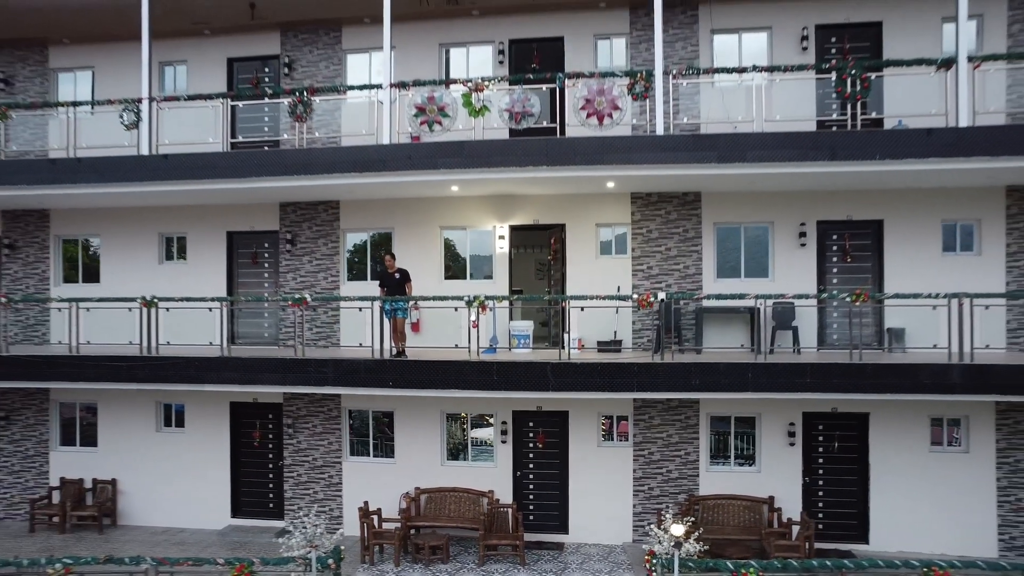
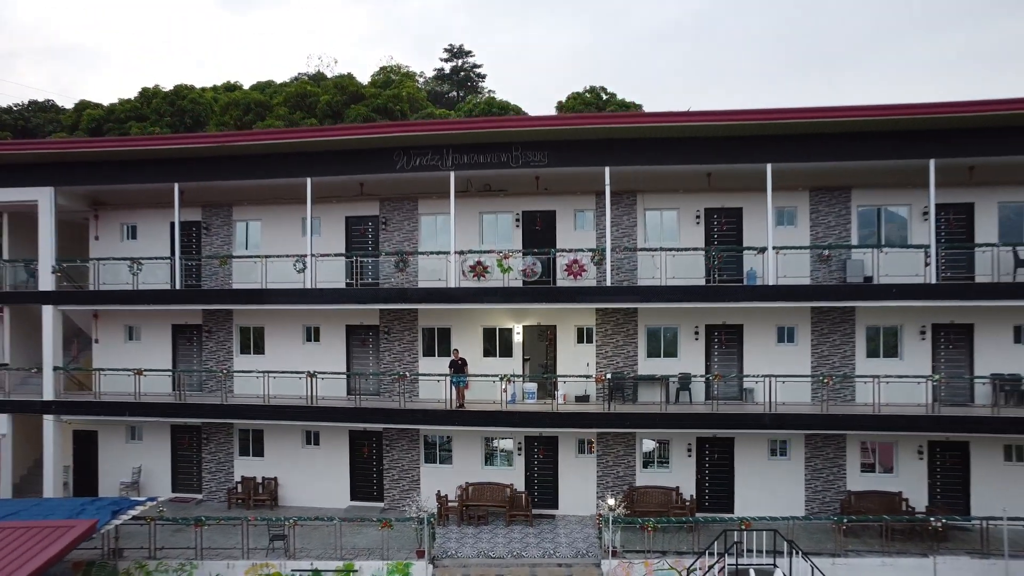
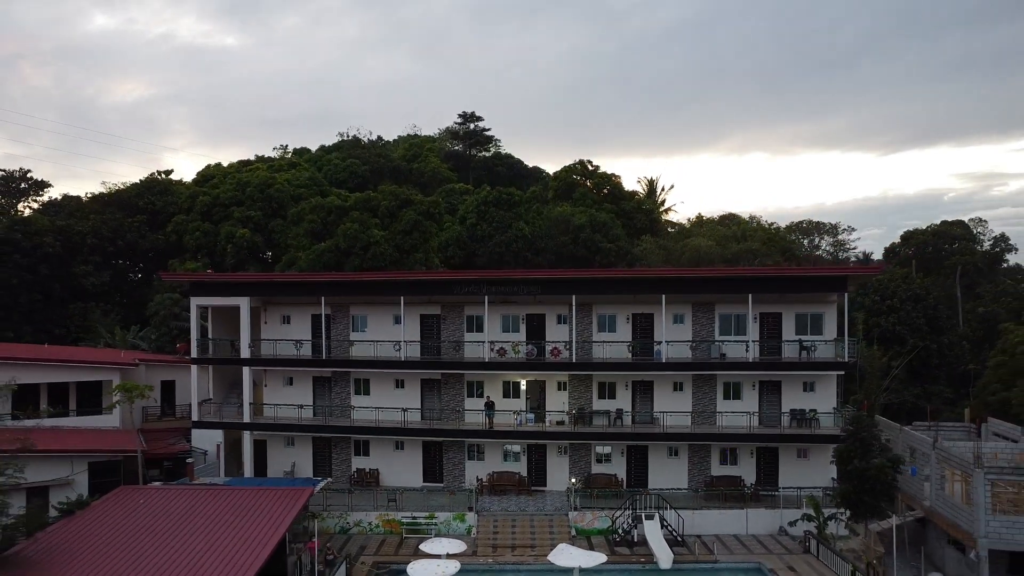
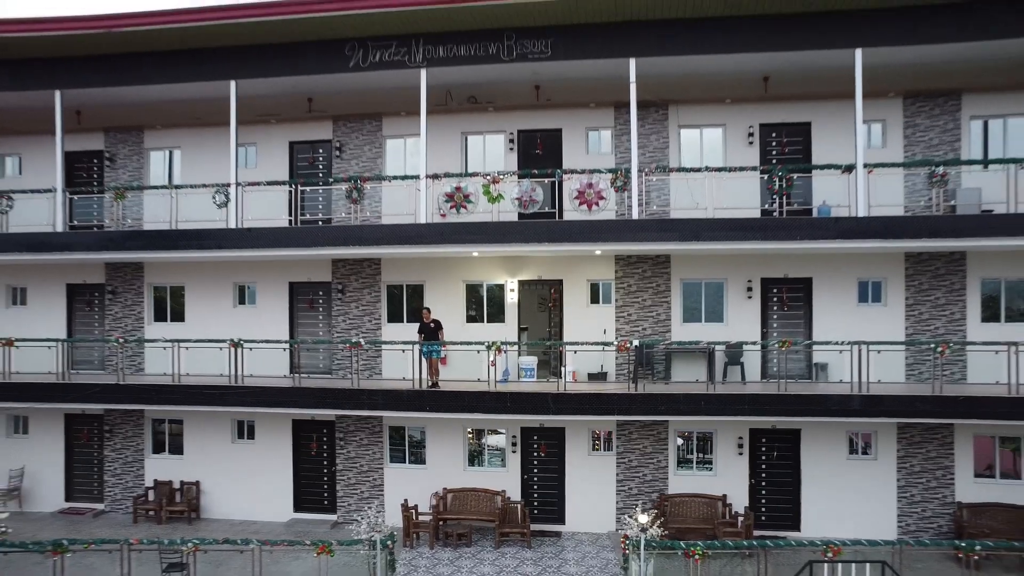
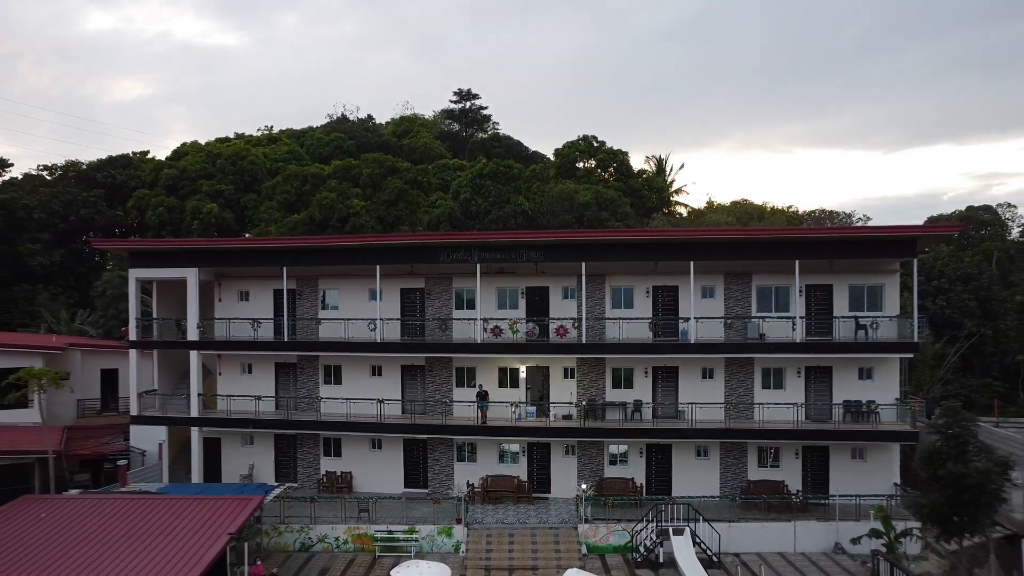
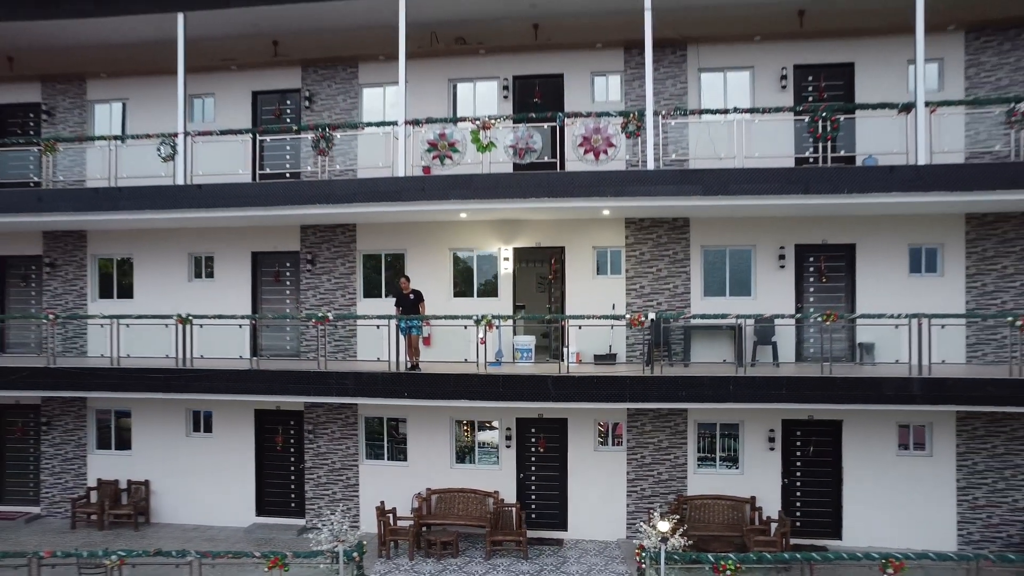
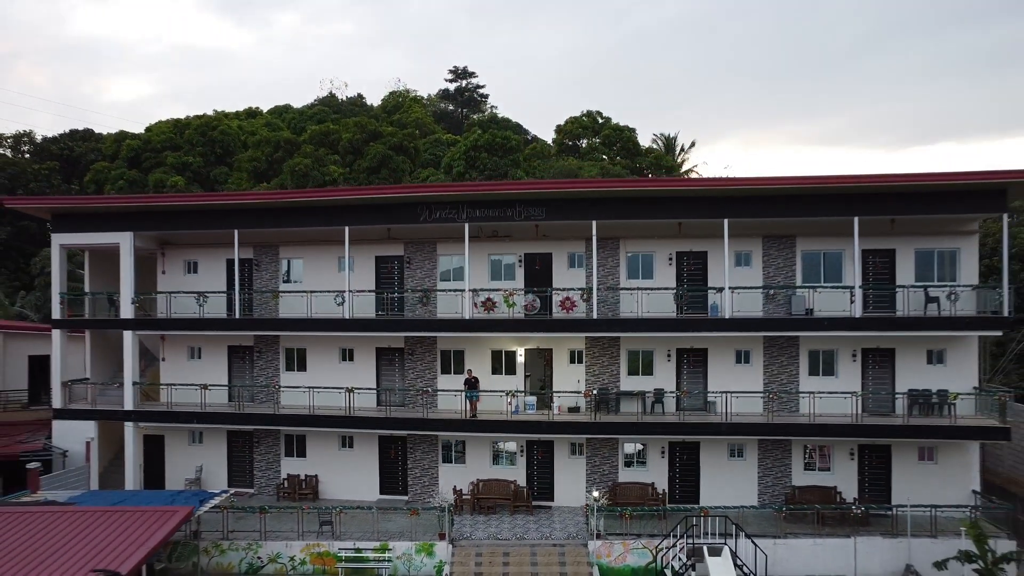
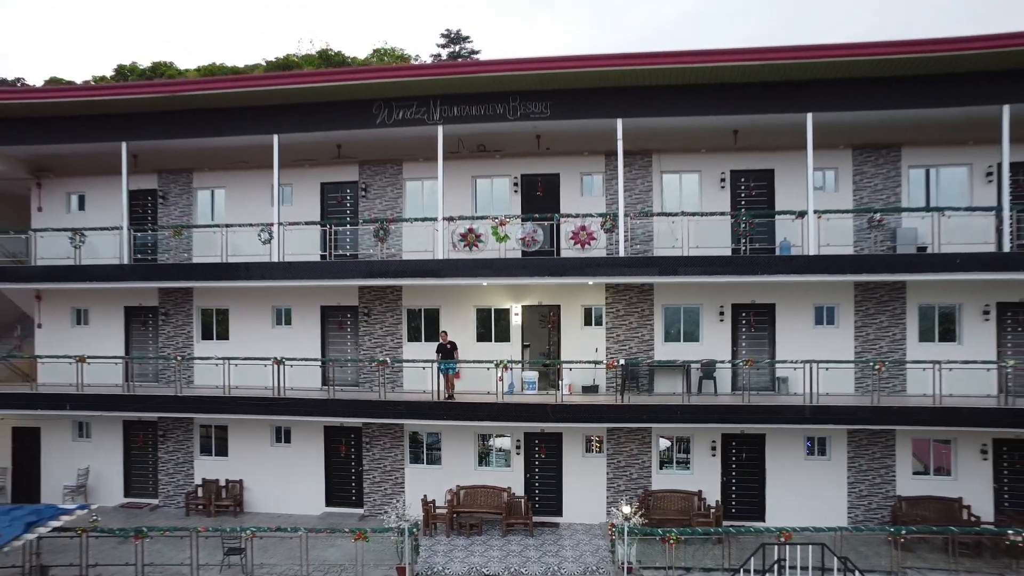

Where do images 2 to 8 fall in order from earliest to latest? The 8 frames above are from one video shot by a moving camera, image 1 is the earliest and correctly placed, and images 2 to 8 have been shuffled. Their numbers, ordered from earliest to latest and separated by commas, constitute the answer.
6, 4, 8, 2, 7, 5, 3
